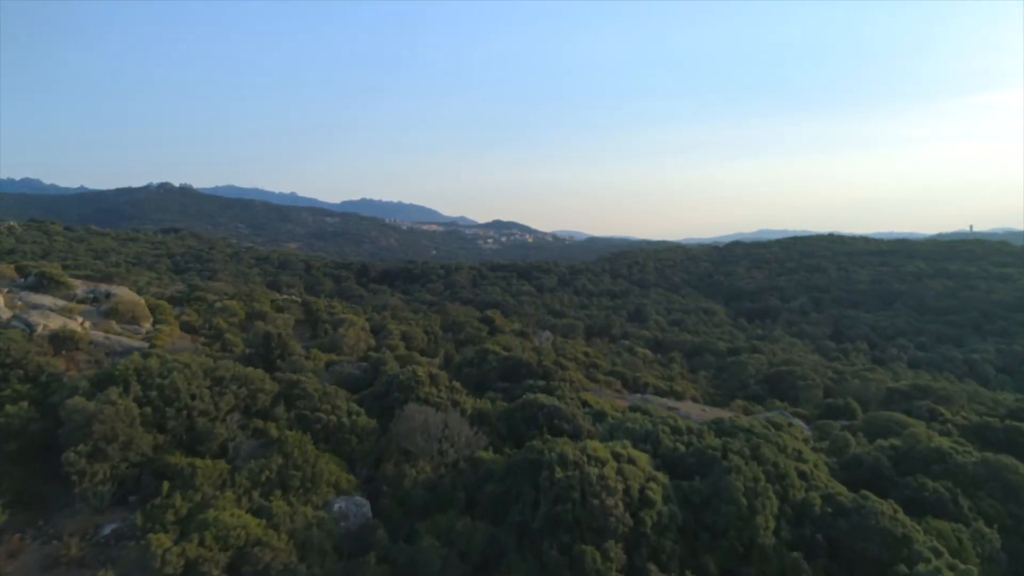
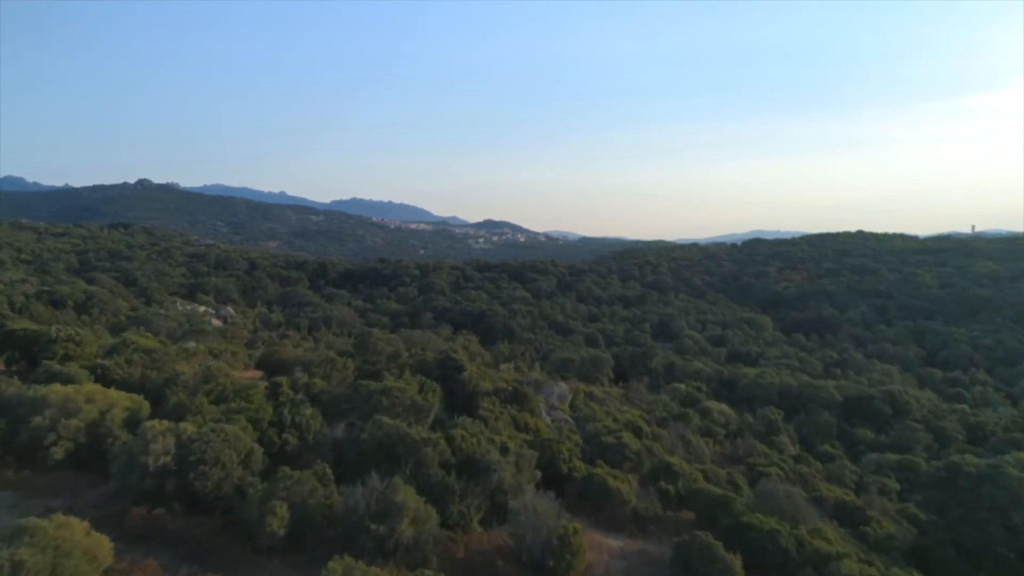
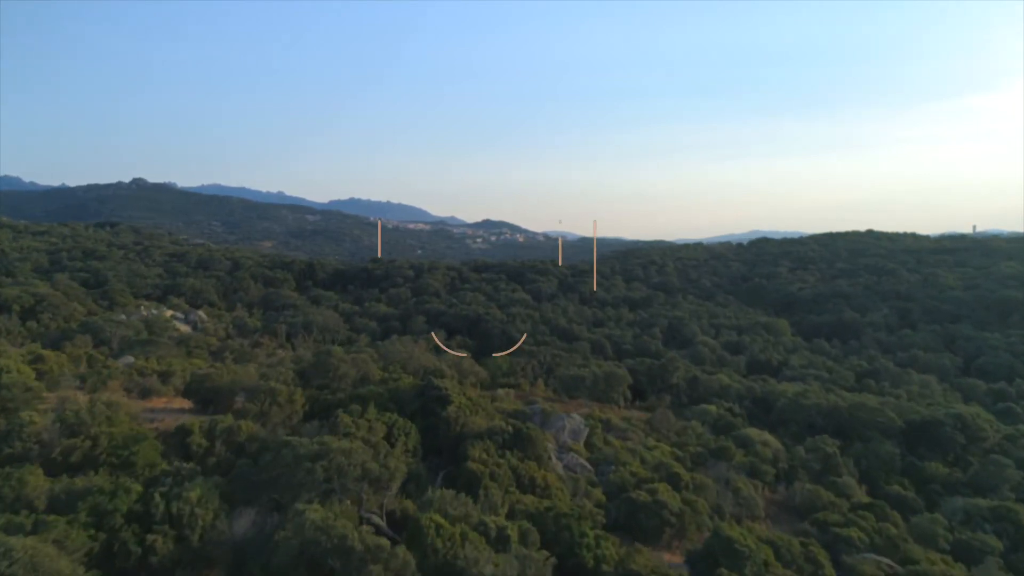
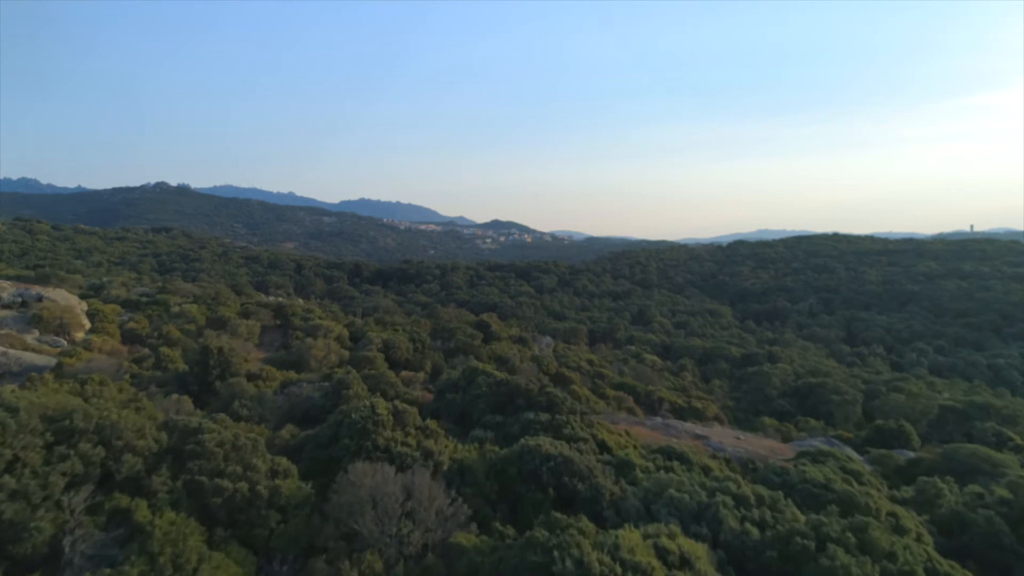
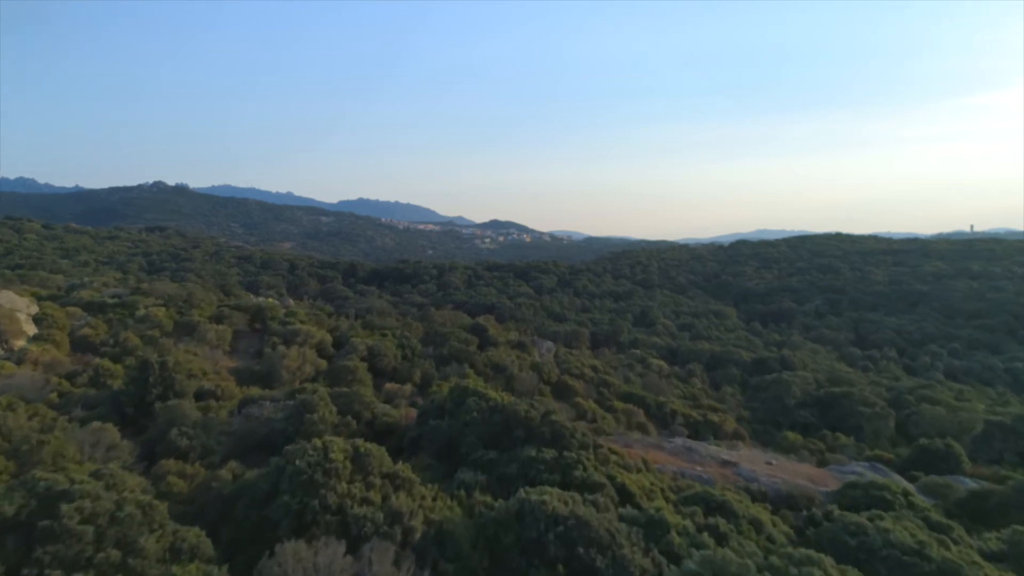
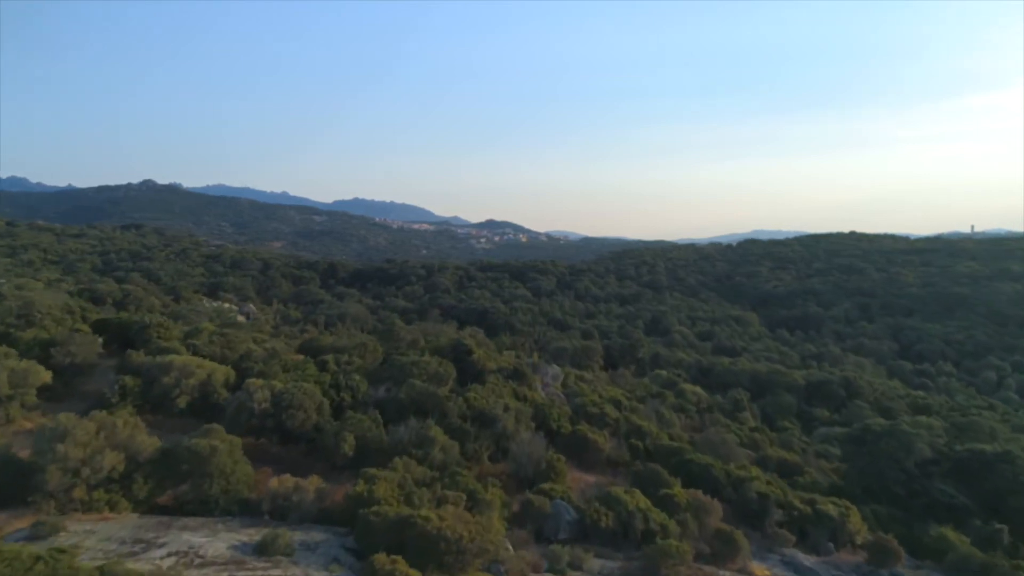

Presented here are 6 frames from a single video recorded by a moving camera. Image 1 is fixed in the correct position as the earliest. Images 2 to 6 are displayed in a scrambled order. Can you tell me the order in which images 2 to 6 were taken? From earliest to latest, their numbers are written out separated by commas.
4, 5, 6, 2, 3
